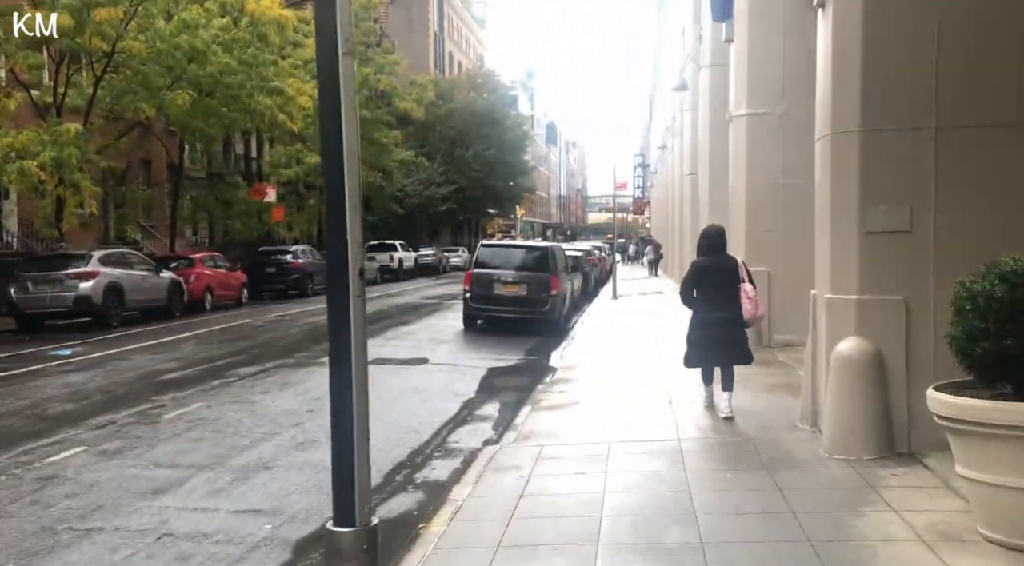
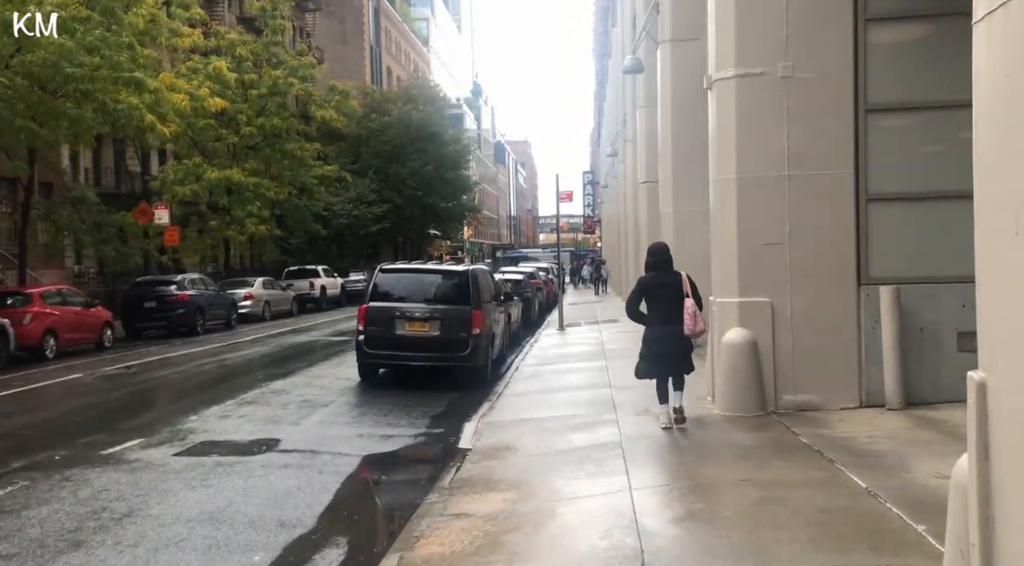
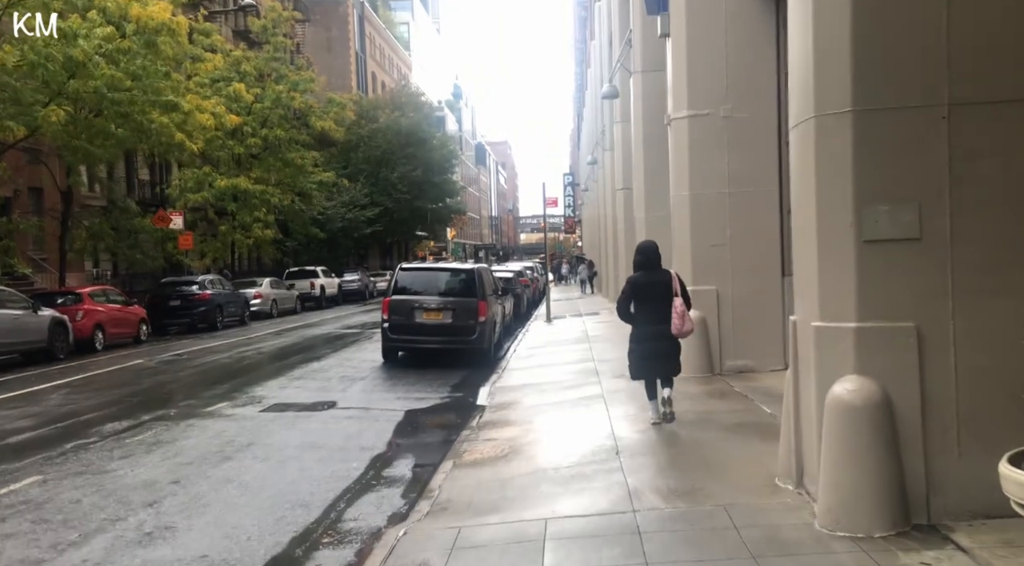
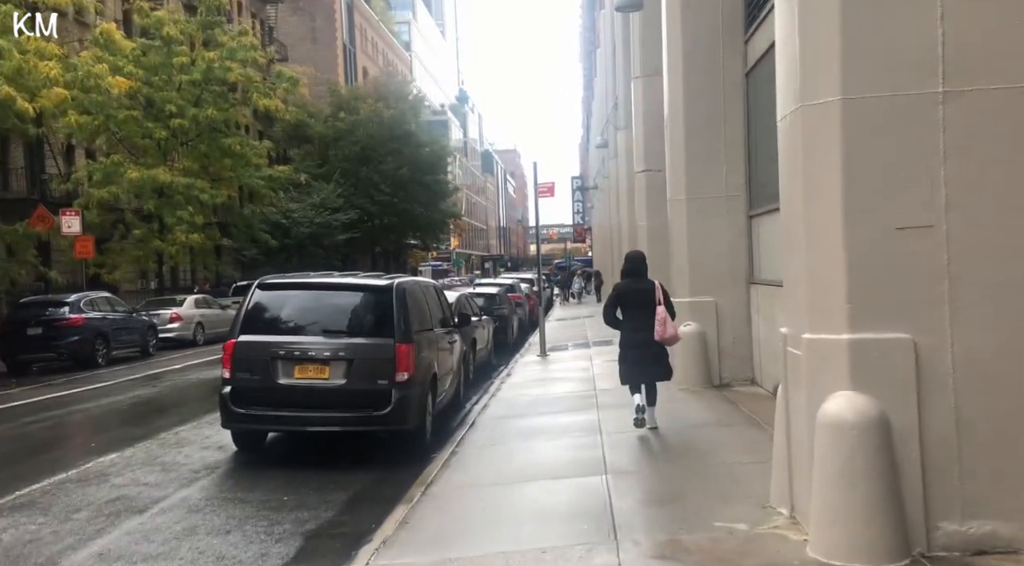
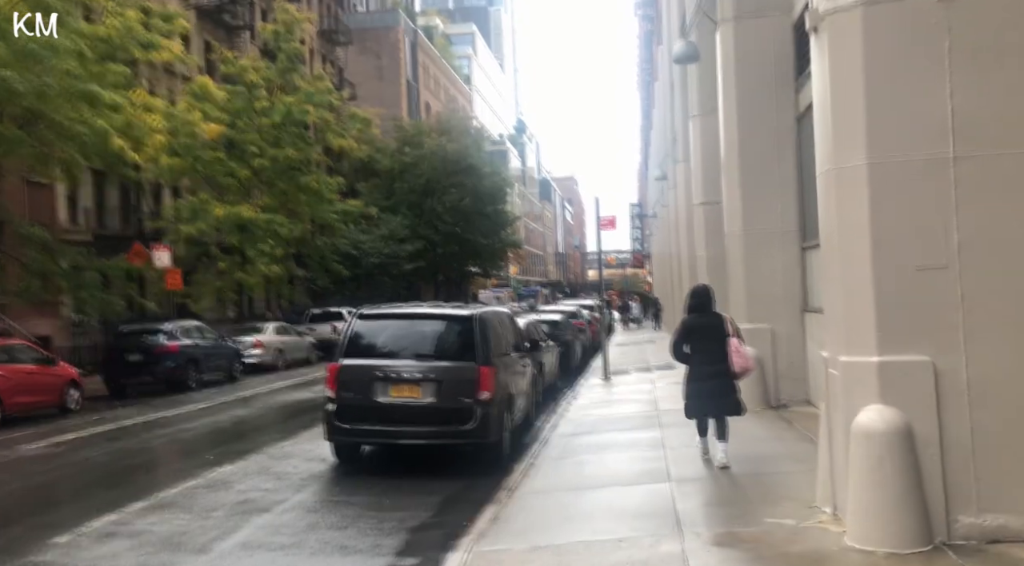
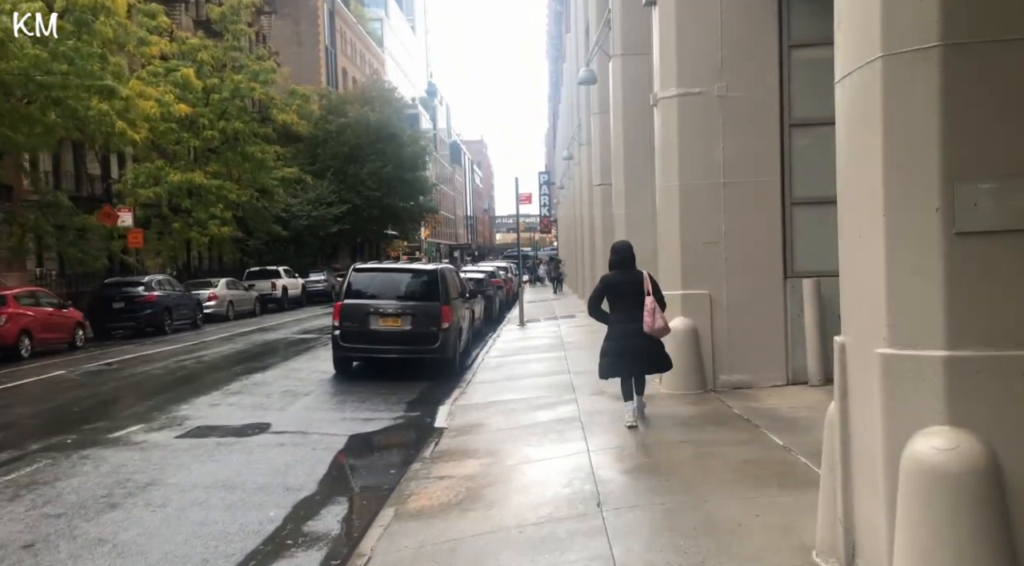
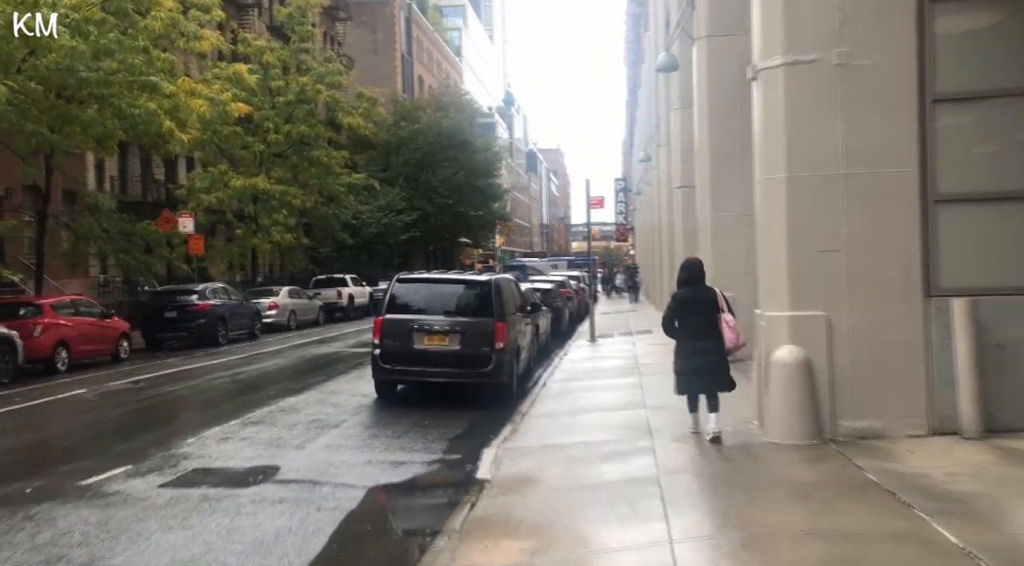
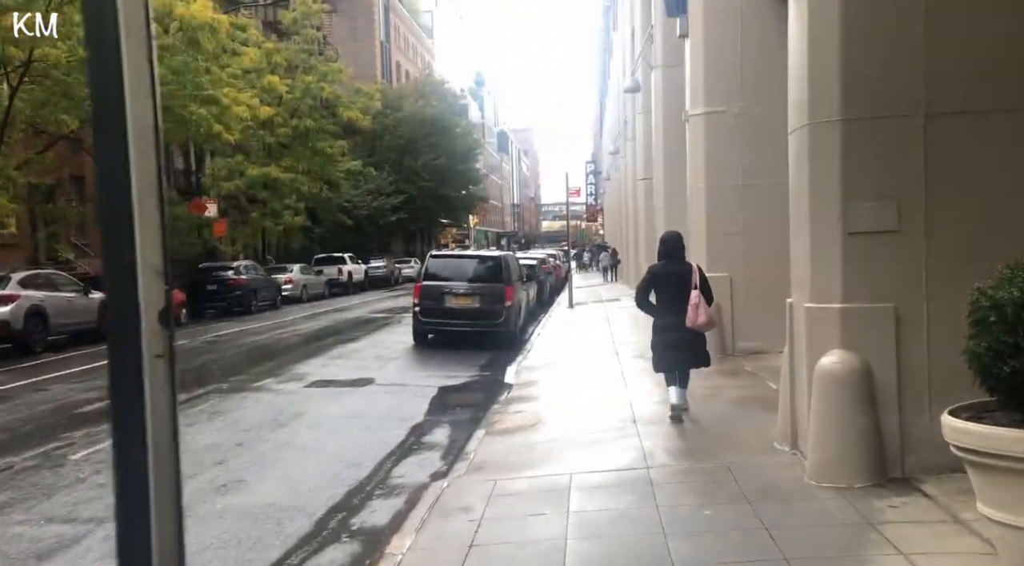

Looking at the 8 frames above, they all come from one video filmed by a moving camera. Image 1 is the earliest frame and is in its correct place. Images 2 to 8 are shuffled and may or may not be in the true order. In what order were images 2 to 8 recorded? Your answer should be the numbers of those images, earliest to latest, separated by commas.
8, 3, 6, 2, 7, 5, 4
